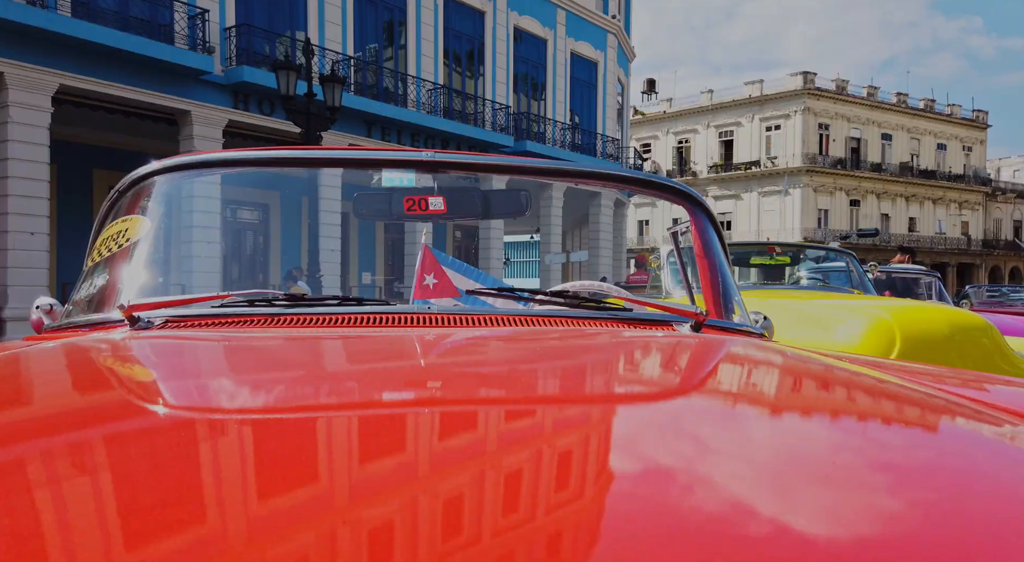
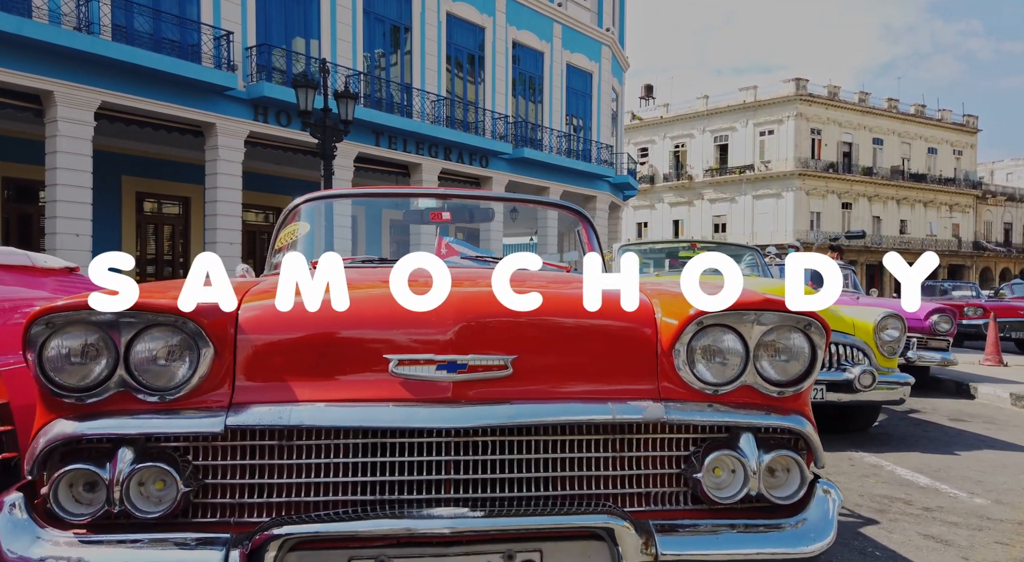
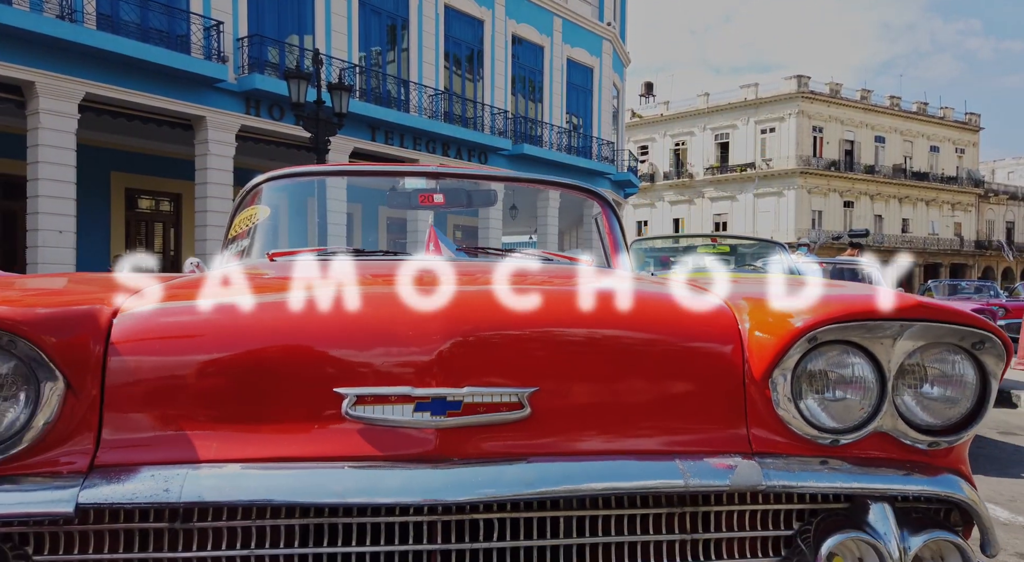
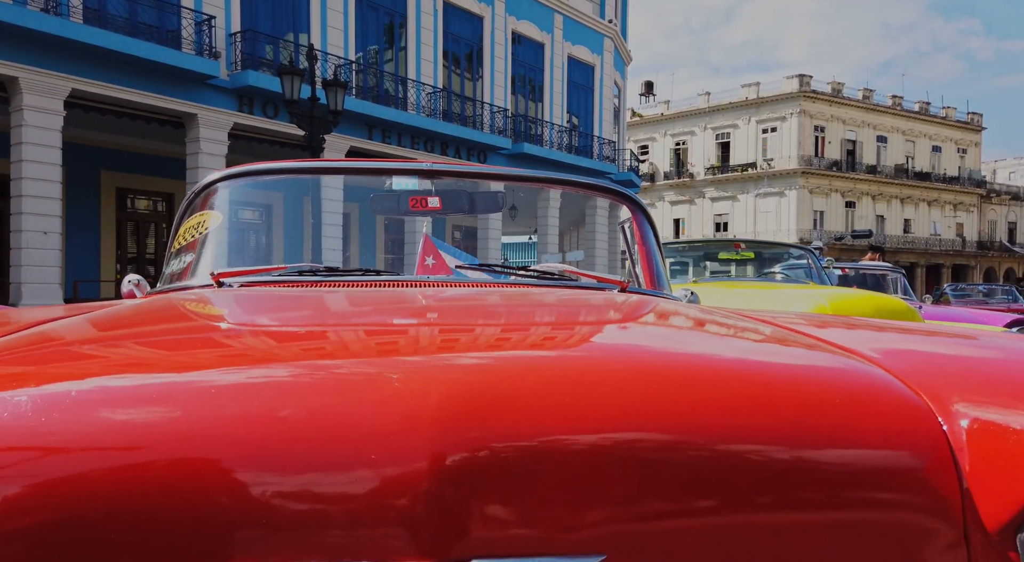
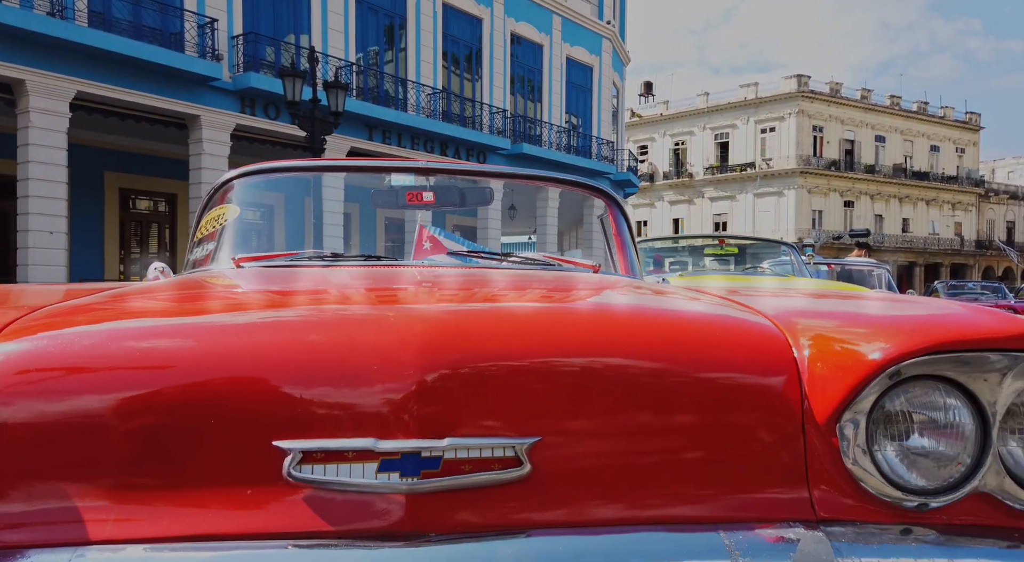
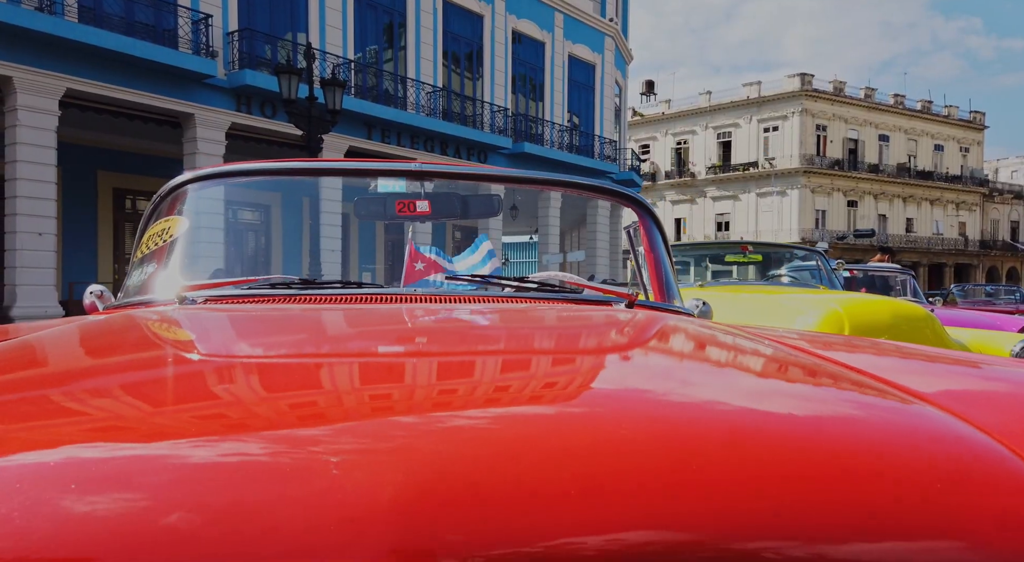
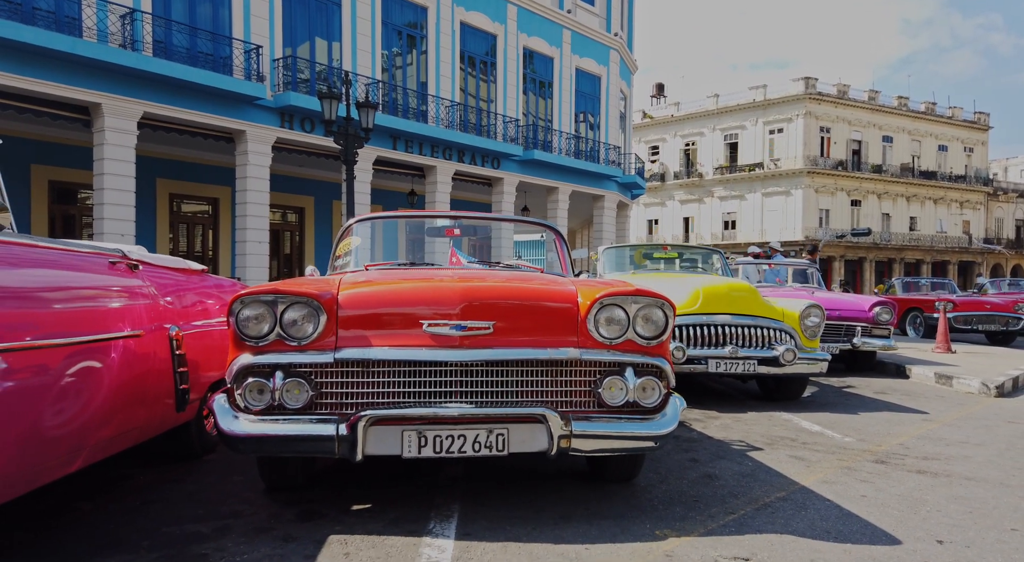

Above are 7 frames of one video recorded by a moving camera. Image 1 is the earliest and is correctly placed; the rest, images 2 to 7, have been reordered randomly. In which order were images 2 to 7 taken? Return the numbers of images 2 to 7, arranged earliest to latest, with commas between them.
6, 4, 5, 3, 2, 7
